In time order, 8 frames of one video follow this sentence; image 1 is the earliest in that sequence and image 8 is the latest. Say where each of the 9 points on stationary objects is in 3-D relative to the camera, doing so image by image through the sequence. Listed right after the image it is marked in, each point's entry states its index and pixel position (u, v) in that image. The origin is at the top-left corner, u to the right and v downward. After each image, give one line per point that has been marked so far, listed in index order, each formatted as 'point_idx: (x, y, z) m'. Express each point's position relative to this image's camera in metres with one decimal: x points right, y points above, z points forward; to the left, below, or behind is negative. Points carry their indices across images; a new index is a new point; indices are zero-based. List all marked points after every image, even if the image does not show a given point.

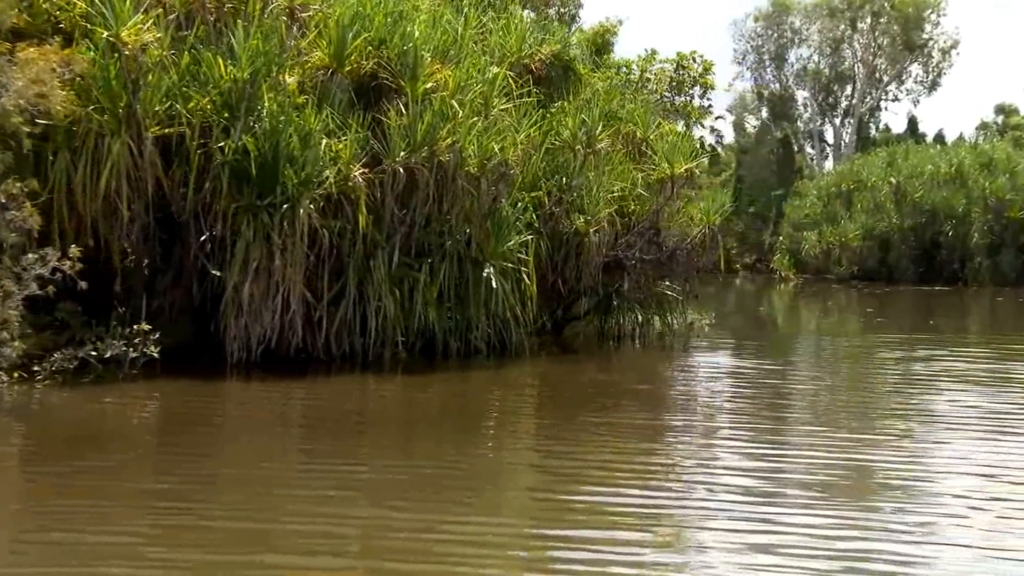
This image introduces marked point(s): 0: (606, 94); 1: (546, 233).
0: (+0.7, +1.6, +11.9) m
1: (+0.2, +0.4, +10.2) m
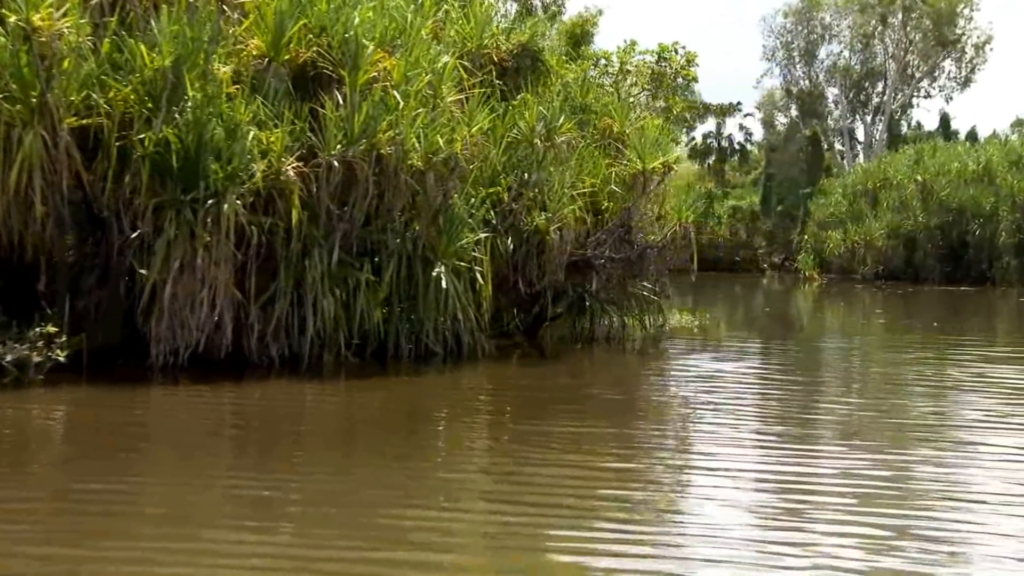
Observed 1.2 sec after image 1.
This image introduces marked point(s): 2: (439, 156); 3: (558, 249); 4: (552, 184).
0: (+0.5, +1.6, +11.5) m
1: (-0.1, +0.4, +9.7) m
2: (-0.5, +0.8, +8.7) m
3: (+0.3, +0.3, +10.0) m
4: (+0.3, +0.7, +9.9) m
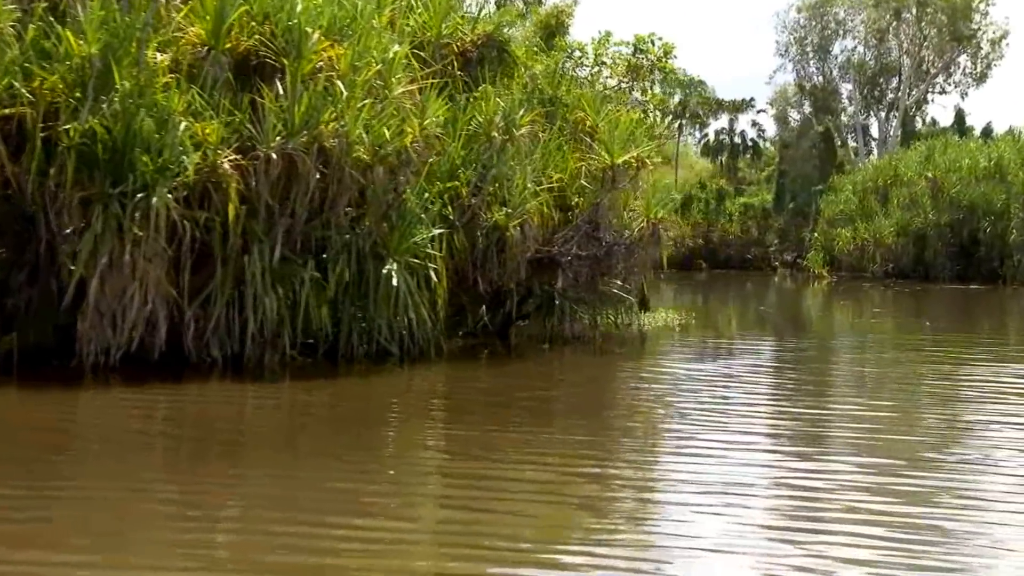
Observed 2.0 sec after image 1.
0: (+0.3, +1.6, +11.1) m
1: (-0.3, +0.4, +9.4) m
2: (-0.7, +0.8, +8.4) m
3: (0.0, +0.3, +9.6) m
4: (0.0, +0.7, +9.5) m
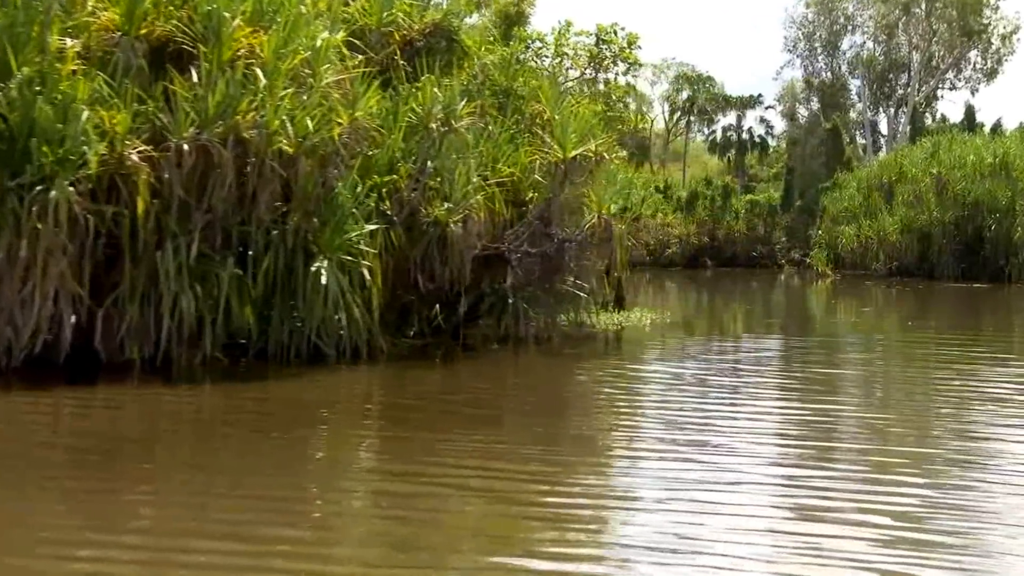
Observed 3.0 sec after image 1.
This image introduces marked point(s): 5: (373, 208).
0: (-0.1, +1.6, +10.7) m
1: (-0.7, +0.4, +9.0) m
2: (-1.1, +0.8, +8.0) m
3: (-0.3, +0.3, +9.2) m
4: (-0.4, +0.7, +9.1) m
5: (-0.9, +0.5, +8.8) m
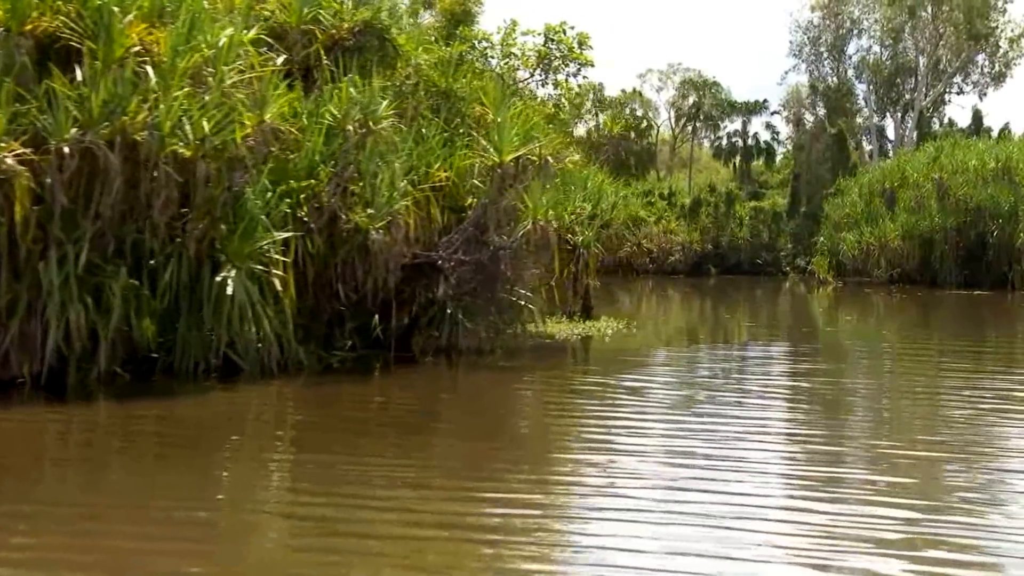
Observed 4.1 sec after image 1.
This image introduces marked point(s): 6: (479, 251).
0: (-0.5, +1.5, +10.2) m
1: (-1.2, +0.3, +8.5) m
2: (-1.6, +0.8, +7.5) m
3: (-0.8, +0.2, +8.8) m
4: (-0.8, +0.7, +8.7) m
5: (-1.3, +0.4, +8.4) m
6: (-0.2, +0.3, +9.6) m
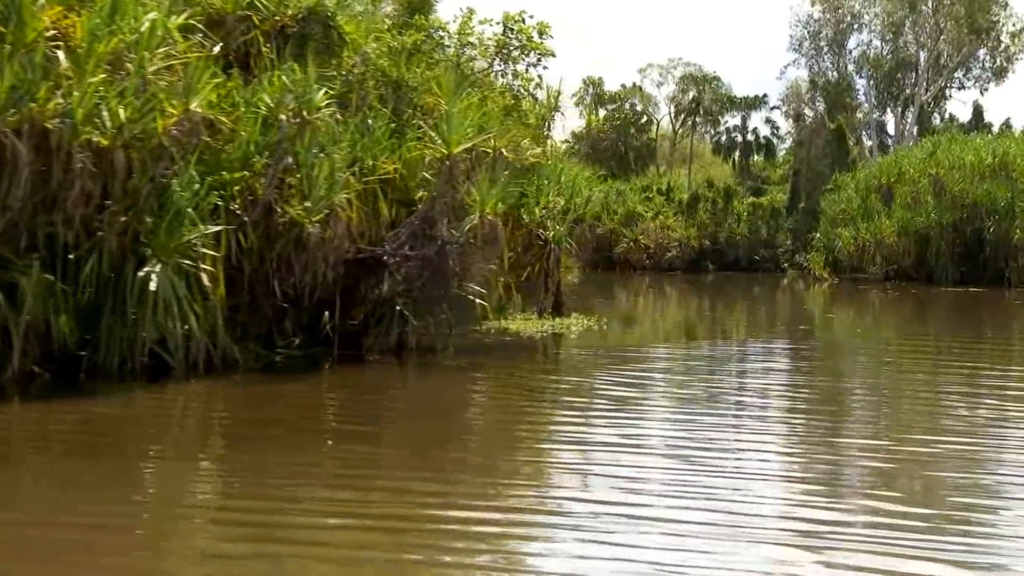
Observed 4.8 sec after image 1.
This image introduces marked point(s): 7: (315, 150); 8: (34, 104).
0: (-0.8, +1.6, +9.9) m
1: (-1.5, +0.4, +8.2) m
2: (-1.9, +0.8, +7.2) m
3: (-1.1, +0.3, +8.4) m
4: (-1.1, +0.7, +8.3) m
5: (-1.7, +0.5, +8.0) m
6: (-0.5, +0.3, +9.3) m
7: (-1.2, +0.8, +8.3) m
8: (-2.3, +0.9, +6.8) m
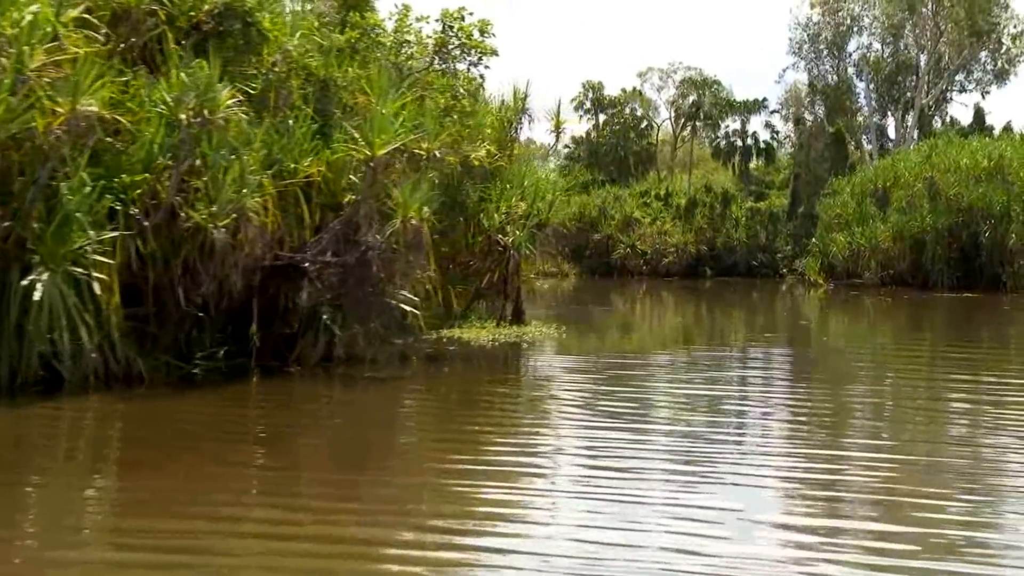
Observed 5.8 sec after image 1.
0: (-1.3, +1.5, +9.5) m
1: (-2.0, +0.3, +7.8) m
2: (-2.4, +0.7, +6.8) m
3: (-1.6, +0.2, +8.0) m
4: (-1.6, +0.6, +7.9) m
5: (-2.1, +0.4, +7.6) m
6: (-1.0, +0.2, +8.8) m
7: (-1.6, +0.7, +7.9) m
8: (-2.8, +0.8, +6.4) m
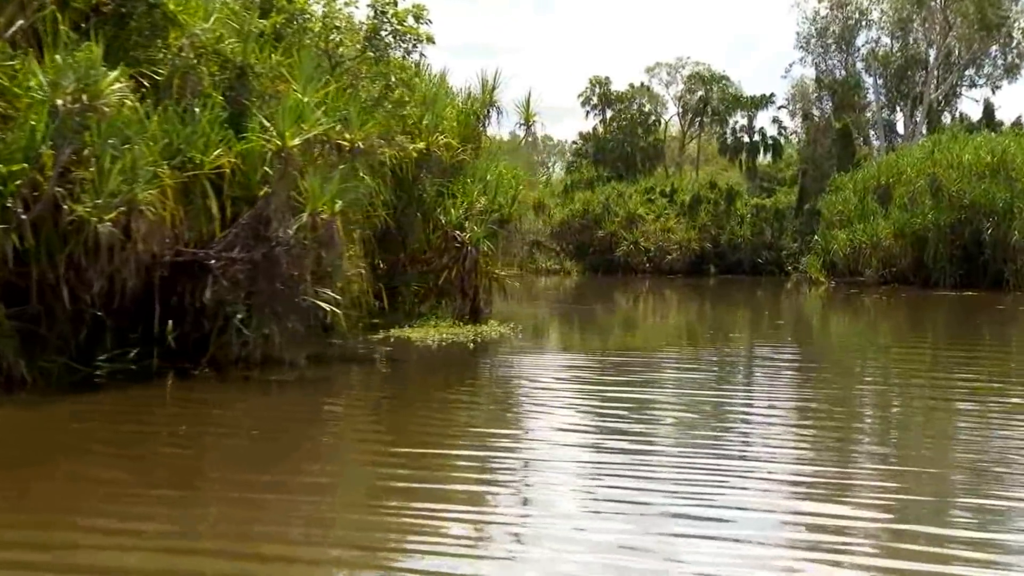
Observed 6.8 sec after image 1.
0: (-1.7, +1.5, +9.0) m
1: (-2.5, +0.3, +7.3) m
2: (-2.9, +0.8, +6.3) m
3: (-2.1, +0.2, +7.5) m
4: (-2.1, +0.7, +7.4) m
5: (-2.6, +0.4, +7.1) m
6: (-1.5, +0.2, +8.3) m
7: (-2.1, +0.8, +7.4) m
8: (-3.3, +0.8, +5.9) m
